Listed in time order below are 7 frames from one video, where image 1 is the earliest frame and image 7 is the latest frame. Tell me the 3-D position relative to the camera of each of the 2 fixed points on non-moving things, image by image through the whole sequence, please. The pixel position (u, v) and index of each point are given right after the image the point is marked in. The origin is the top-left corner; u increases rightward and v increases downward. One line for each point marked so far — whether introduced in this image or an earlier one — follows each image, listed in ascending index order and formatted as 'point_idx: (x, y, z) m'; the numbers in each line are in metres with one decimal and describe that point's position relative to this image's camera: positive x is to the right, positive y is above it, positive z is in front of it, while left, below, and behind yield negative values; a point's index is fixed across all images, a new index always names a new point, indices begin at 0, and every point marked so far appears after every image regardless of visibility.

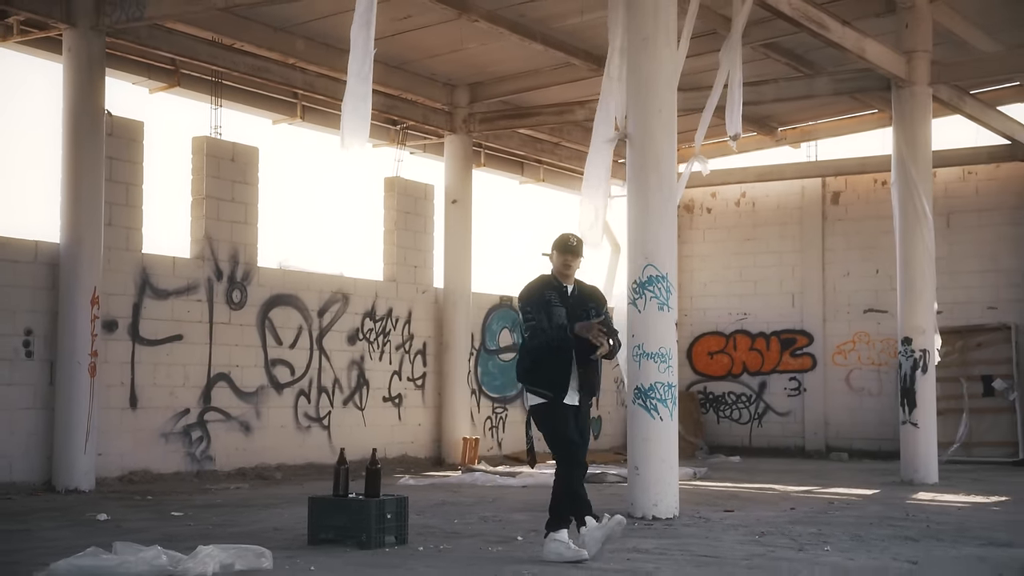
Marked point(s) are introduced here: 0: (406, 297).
0: (-1.2, -0.1, +14.9) m
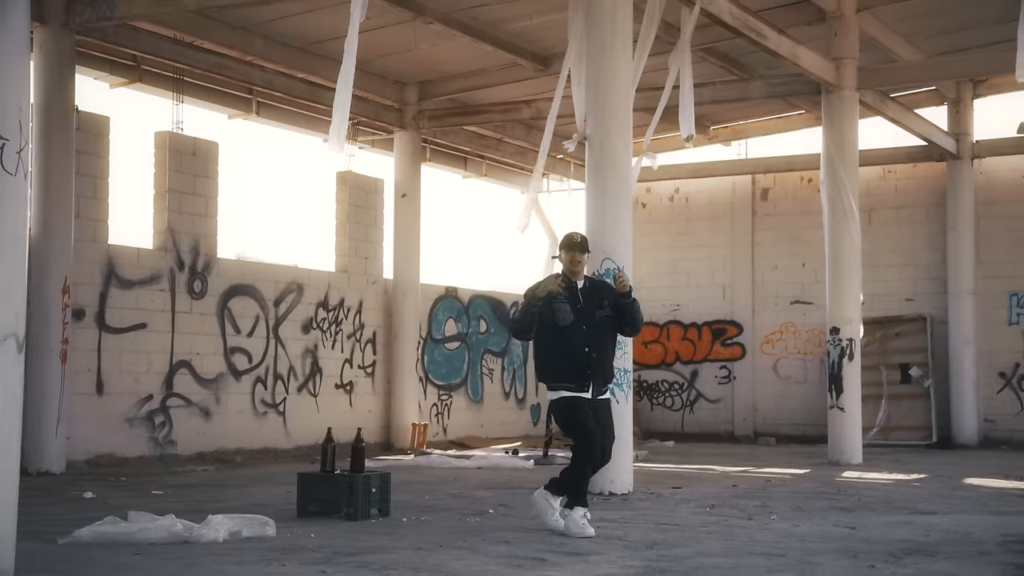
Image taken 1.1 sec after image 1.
0: (-1.9, 0.0, +15.5) m
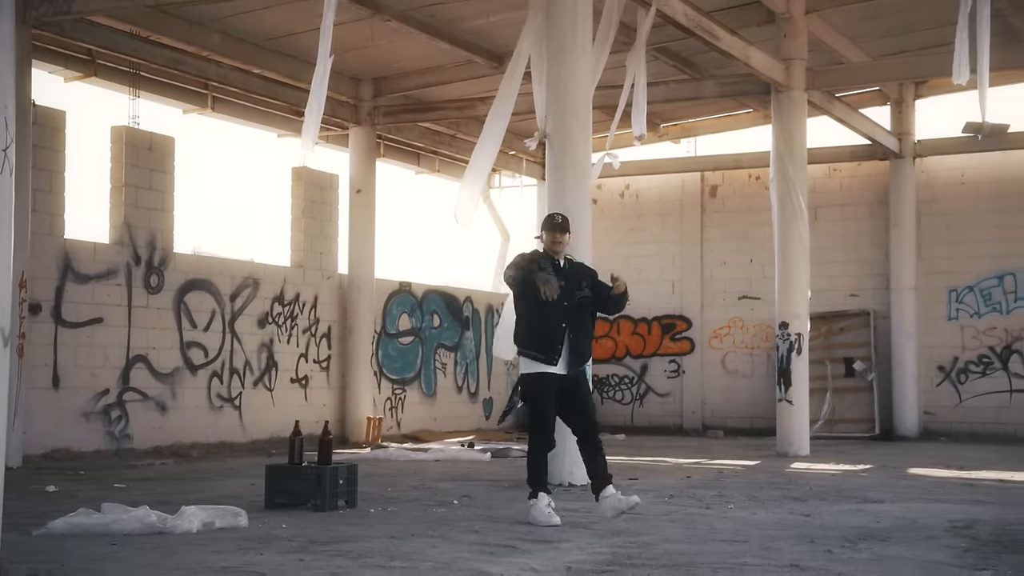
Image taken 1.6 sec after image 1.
0: (-2.4, +0.1, +15.5) m
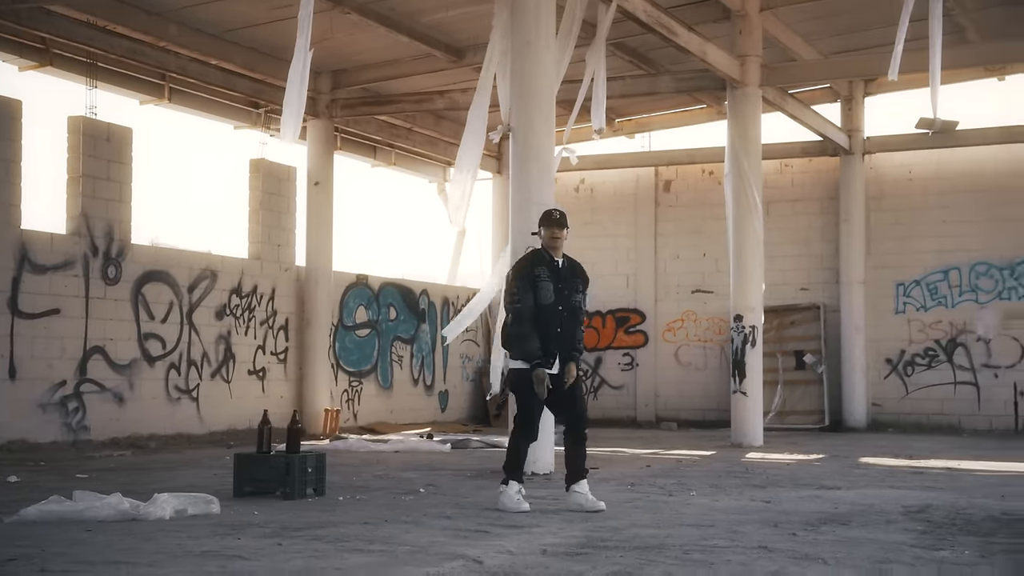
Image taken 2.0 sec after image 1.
0: (-2.9, +0.2, +15.5) m
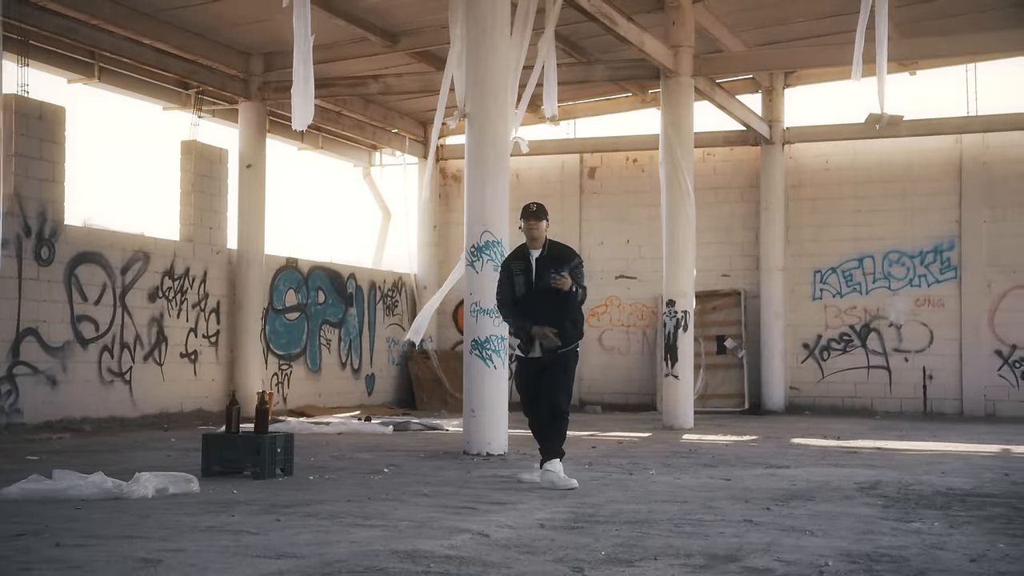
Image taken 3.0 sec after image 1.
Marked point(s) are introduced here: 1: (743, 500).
0: (-3.7, +0.4, +15.4) m
1: (+1.2, -1.1, +6.6) m
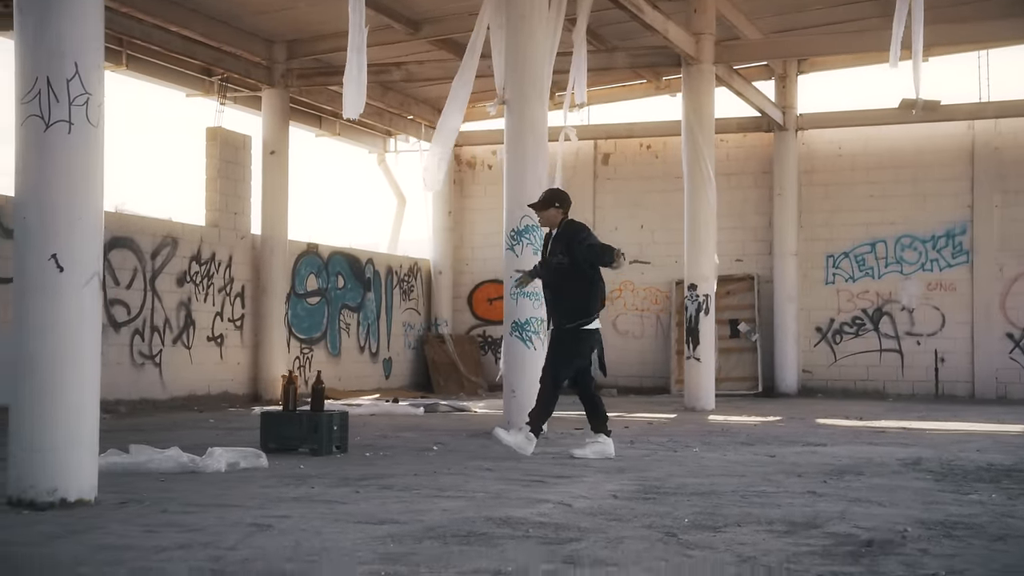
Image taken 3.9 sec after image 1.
0: (-3.5, +0.6, +15.6) m
1: (+1.5, -1.0, +6.9) m
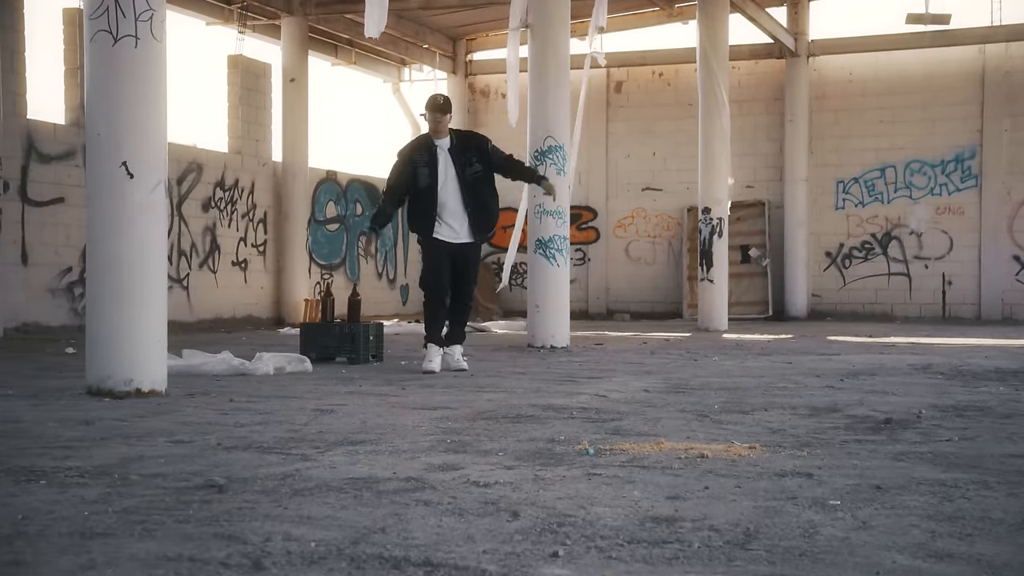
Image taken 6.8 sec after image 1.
0: (-3.3, +1.5, +15.9) m
1: (+1.7, -0.5, +7.2) m
